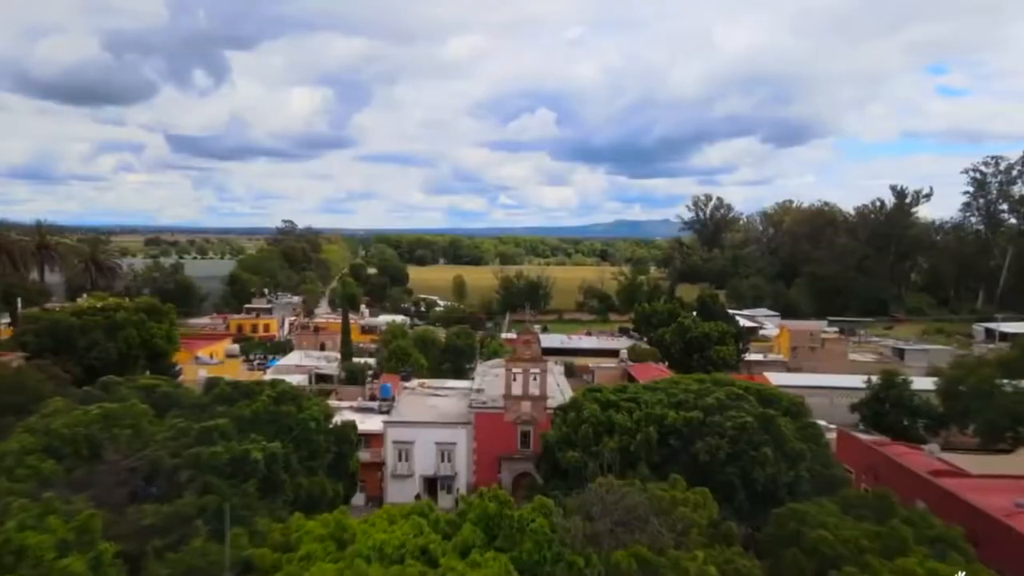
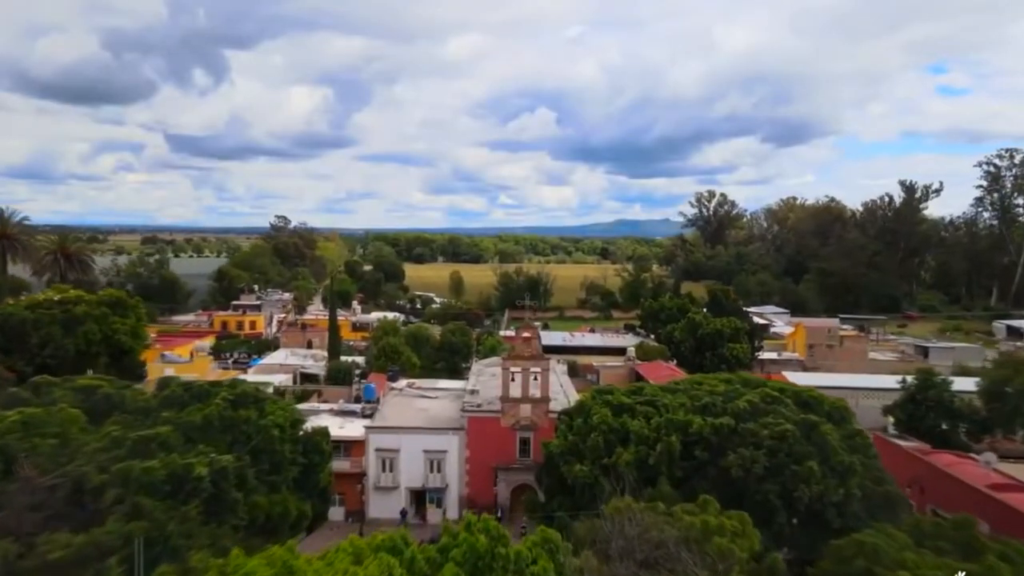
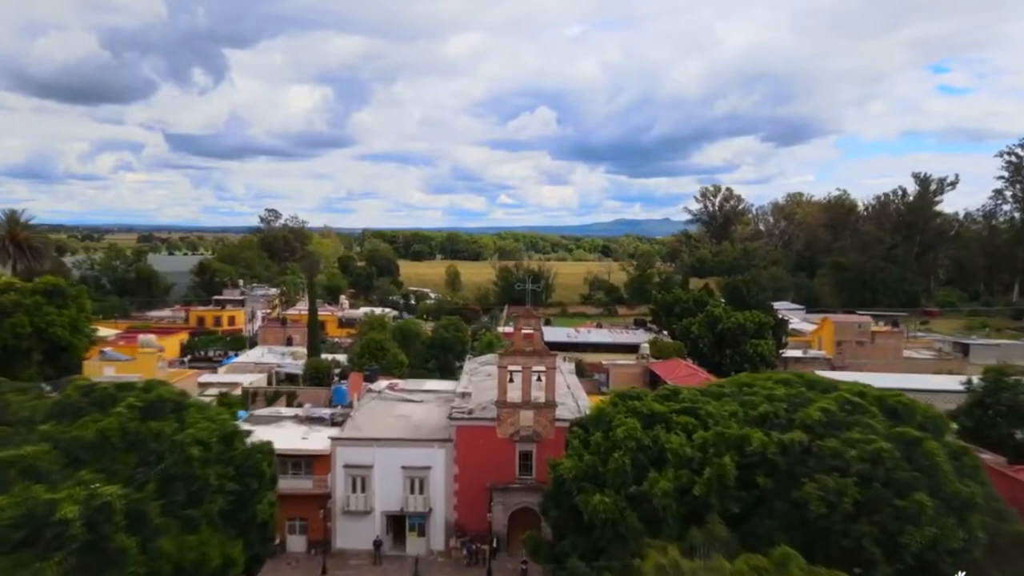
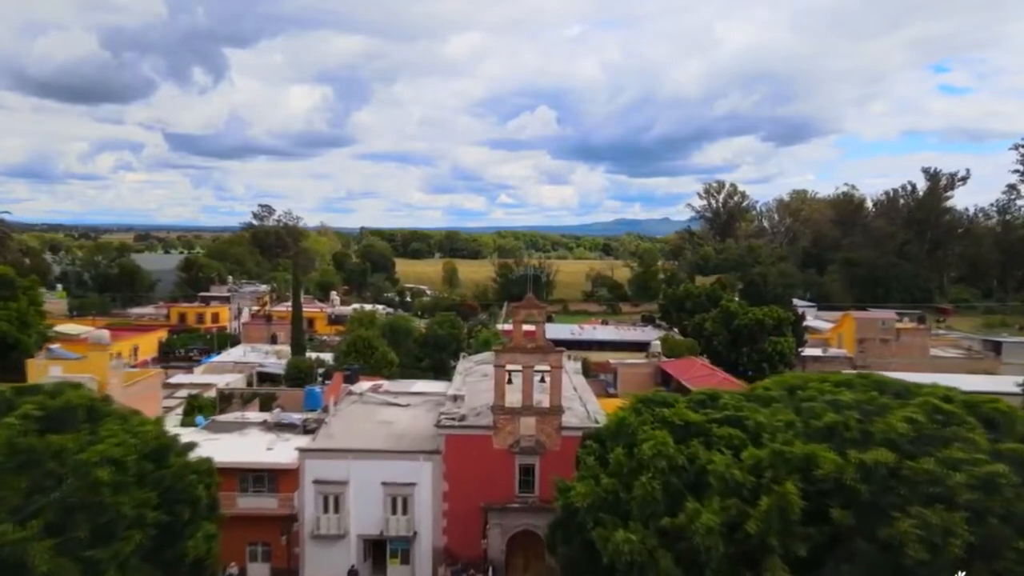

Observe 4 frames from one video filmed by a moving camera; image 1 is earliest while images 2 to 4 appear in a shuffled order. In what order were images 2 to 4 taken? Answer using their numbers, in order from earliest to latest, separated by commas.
2, 3, 4
